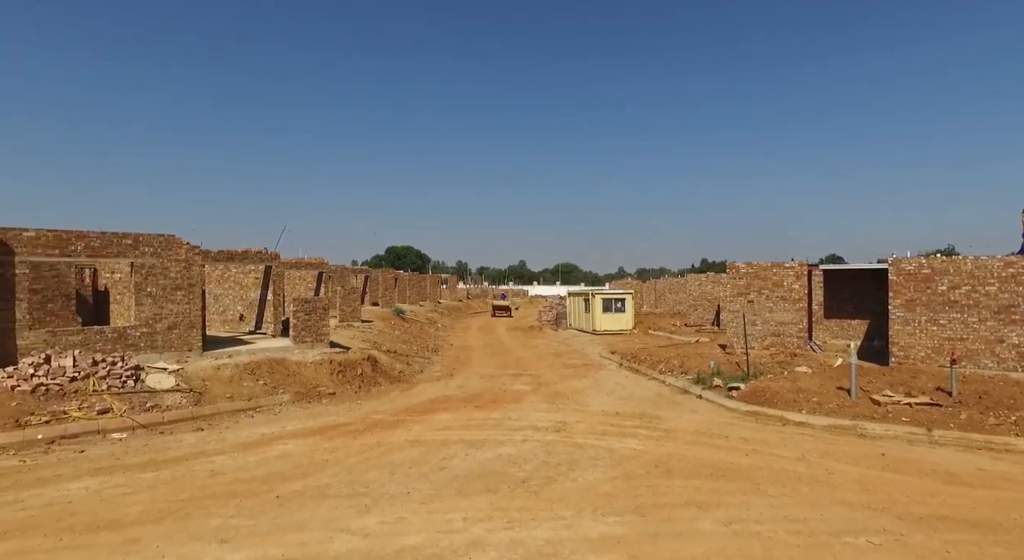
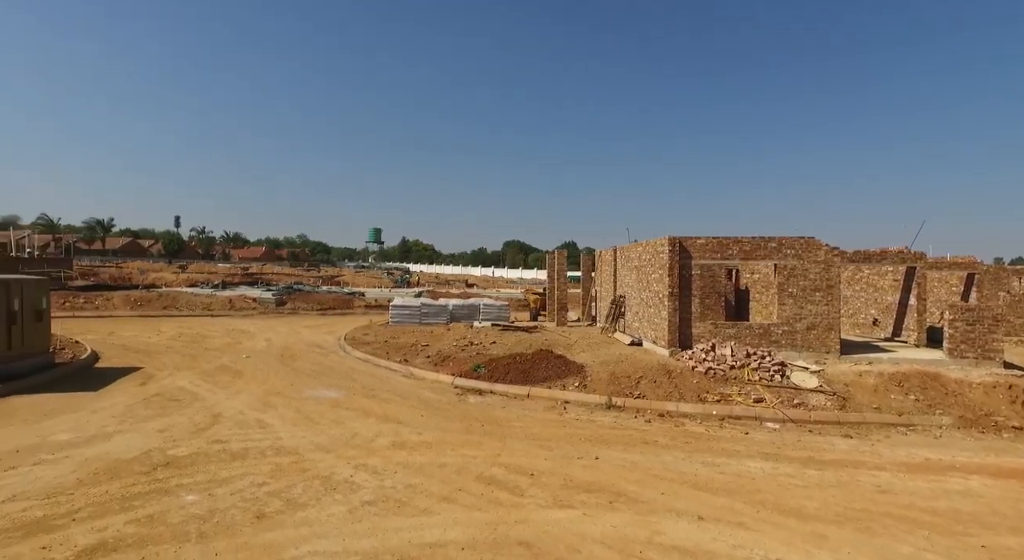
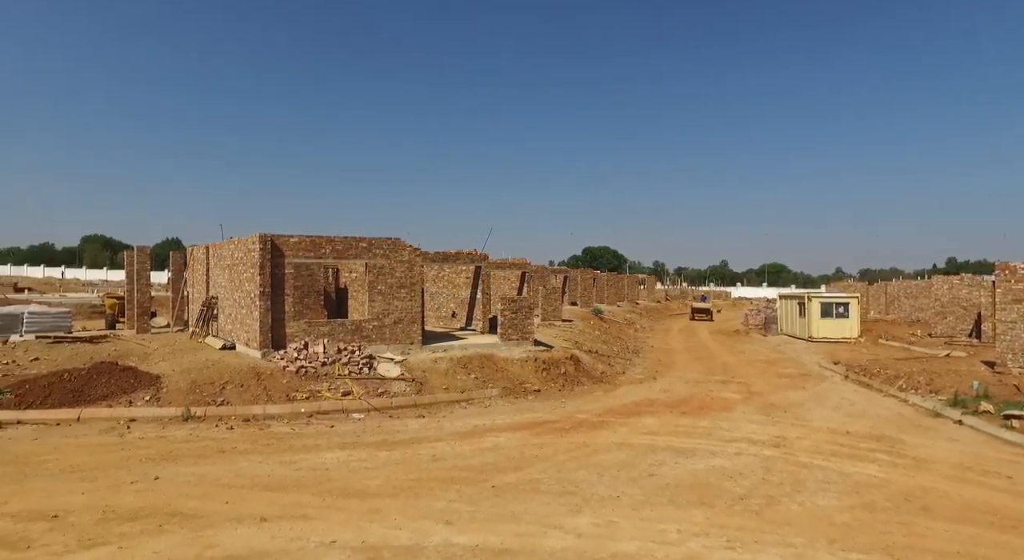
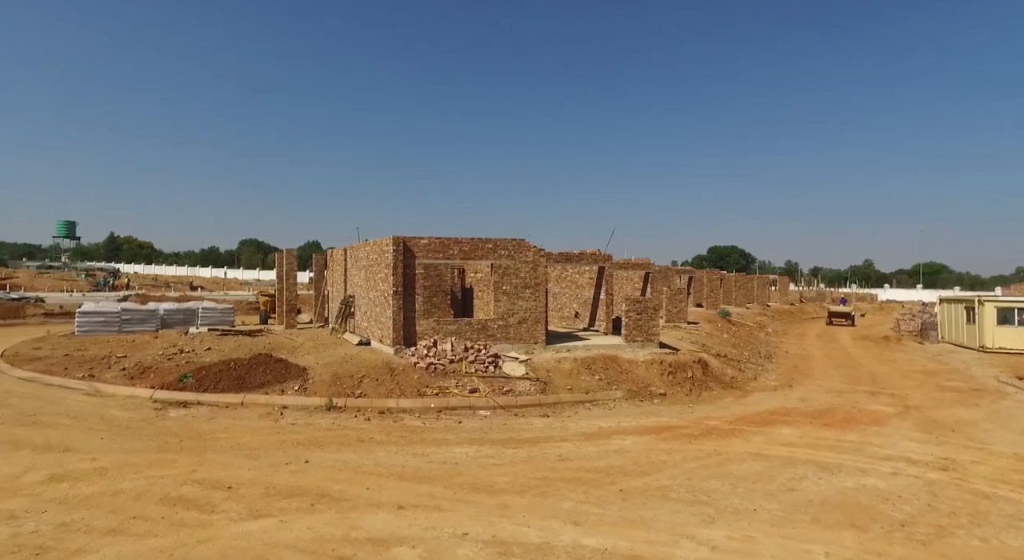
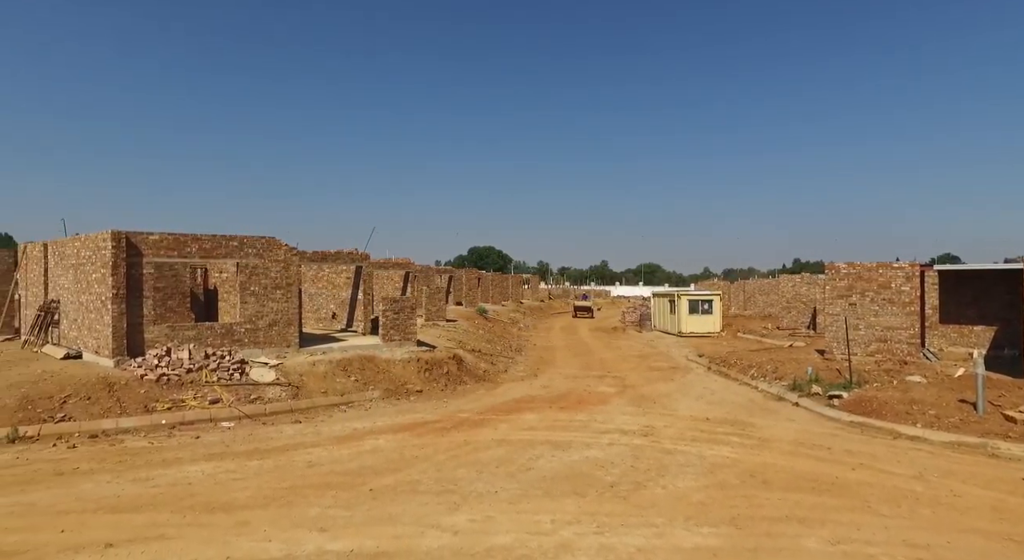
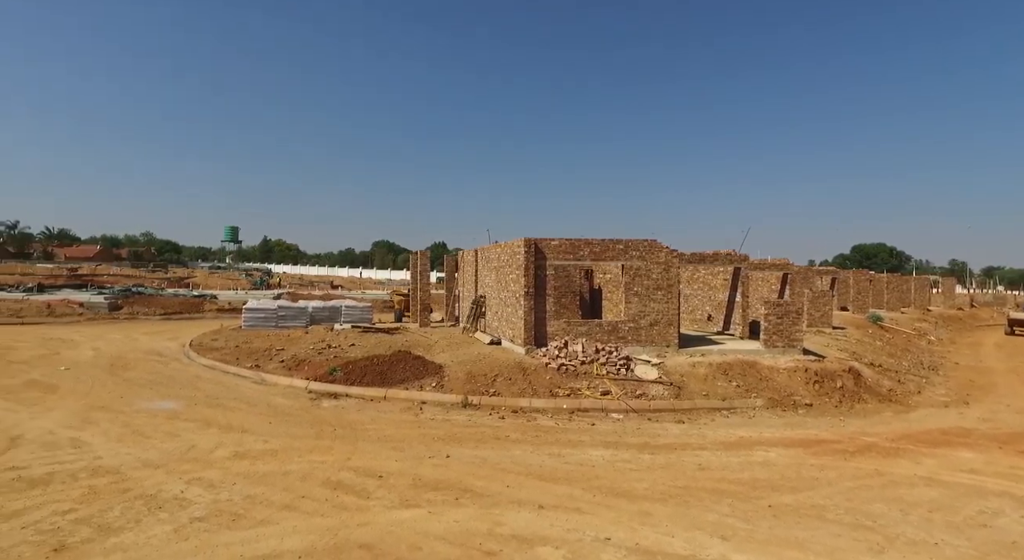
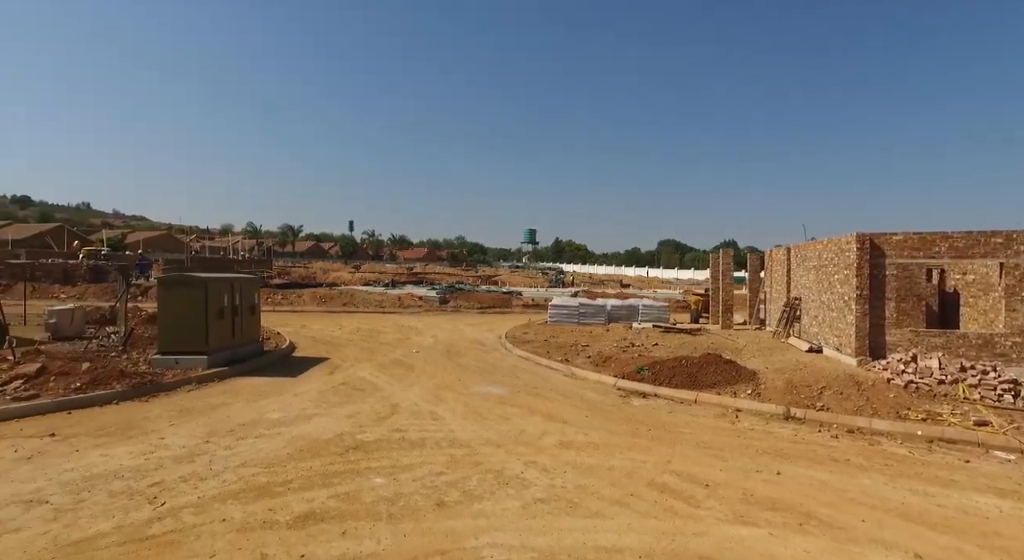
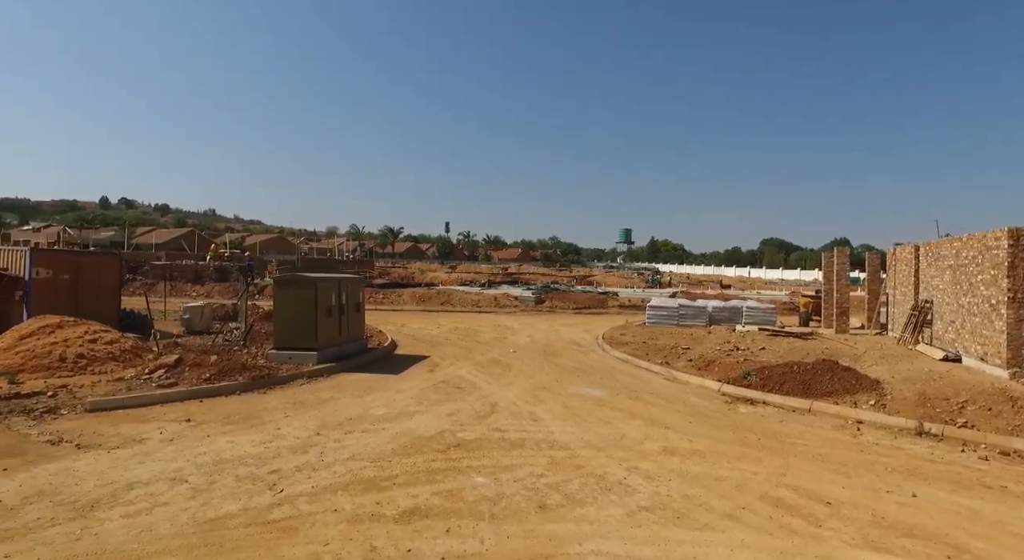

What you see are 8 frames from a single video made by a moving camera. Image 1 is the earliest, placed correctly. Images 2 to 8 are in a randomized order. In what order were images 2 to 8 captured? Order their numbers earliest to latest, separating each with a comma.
5, 3, 4, 6, 2, 7, 8
